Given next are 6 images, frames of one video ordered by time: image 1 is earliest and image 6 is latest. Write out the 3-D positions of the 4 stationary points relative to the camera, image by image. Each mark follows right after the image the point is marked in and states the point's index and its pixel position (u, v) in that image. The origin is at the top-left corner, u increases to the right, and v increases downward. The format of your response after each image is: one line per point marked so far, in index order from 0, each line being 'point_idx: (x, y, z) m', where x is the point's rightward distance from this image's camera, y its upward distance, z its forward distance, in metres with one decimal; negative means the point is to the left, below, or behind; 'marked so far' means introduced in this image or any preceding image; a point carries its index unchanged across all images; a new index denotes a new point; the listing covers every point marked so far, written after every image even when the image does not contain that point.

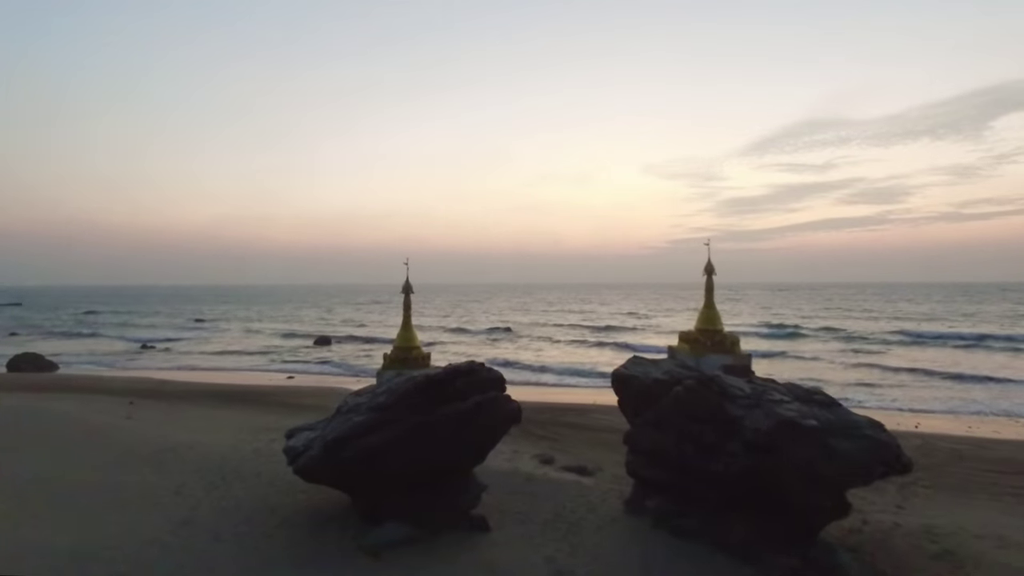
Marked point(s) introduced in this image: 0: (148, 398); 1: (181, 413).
0: (-9.3, -2.8, +16.8) m
1: (-7.1, -2.6, +14.2) m
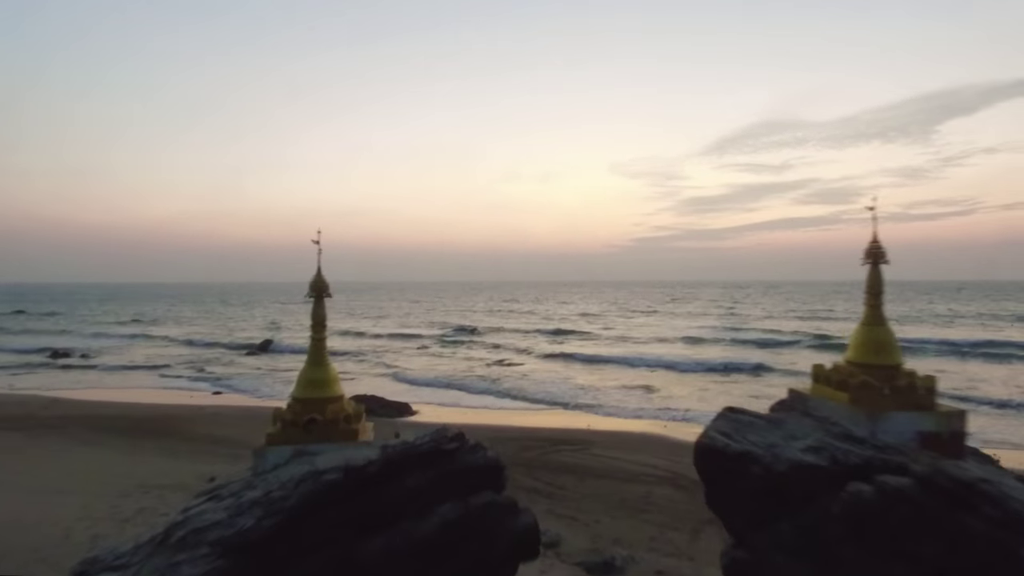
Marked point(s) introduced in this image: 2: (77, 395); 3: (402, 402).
0: (-9.8, -2.7, +13.0) m
1: (-7.5, -2.6, +10.5) m
2: (-10.9, -2.7, +16.5) m
3: (-2.6, -2.7, +15.6) m
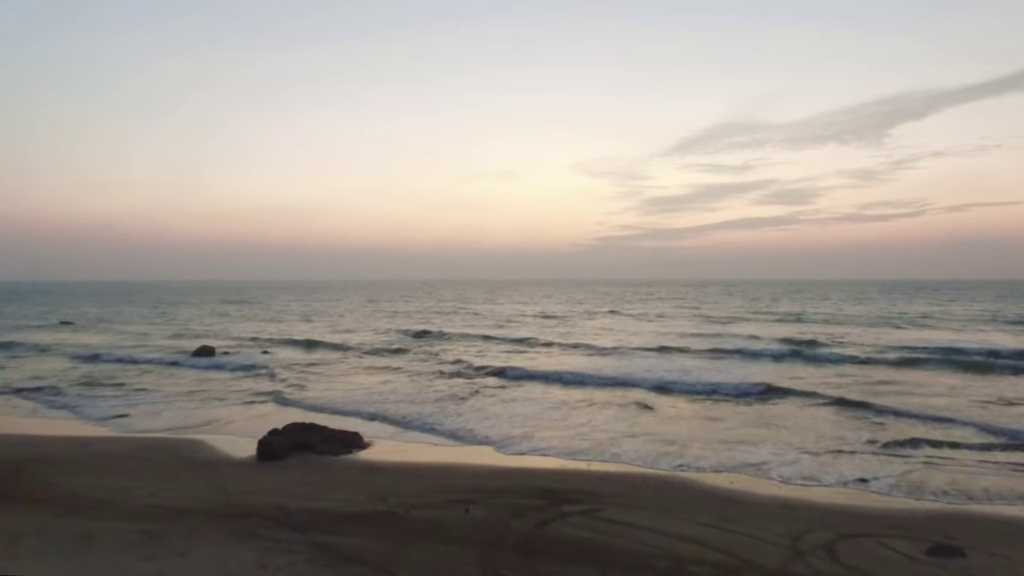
0: (-10.0, -2.7, +9.3) m
1: (-7.6, -2.6, +6.9) m
2: (-11.3, -2.7, +12.8) m
3: (-3.0, -2.7, +12.3) m
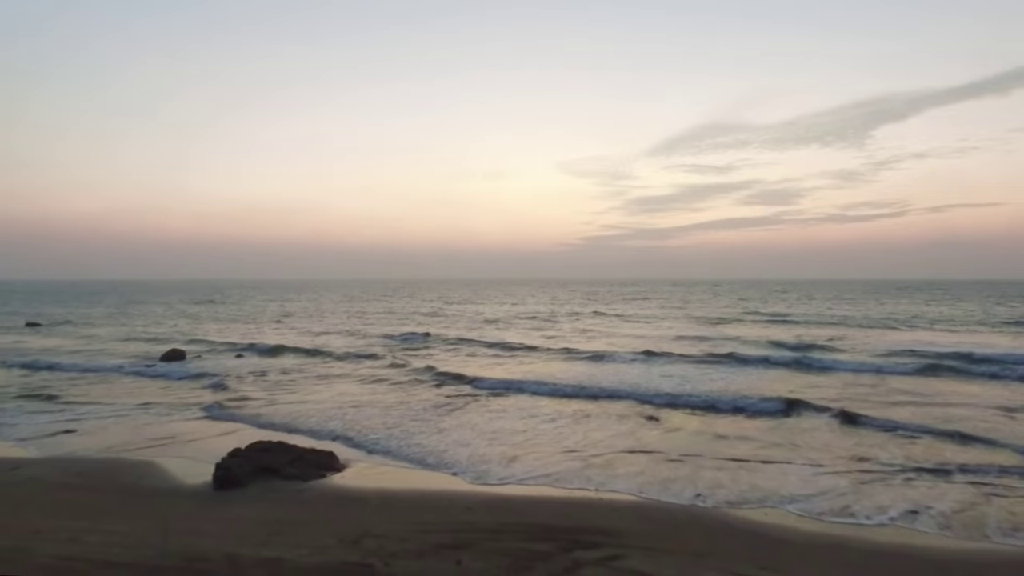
0: (-10.1, -2.7, +7.7) m
1: (-7.6, -2.6, +5.4) m
2: (-11.4, -2.7, +11.1) m
3: (-3.1, -2.7, +10.9) m
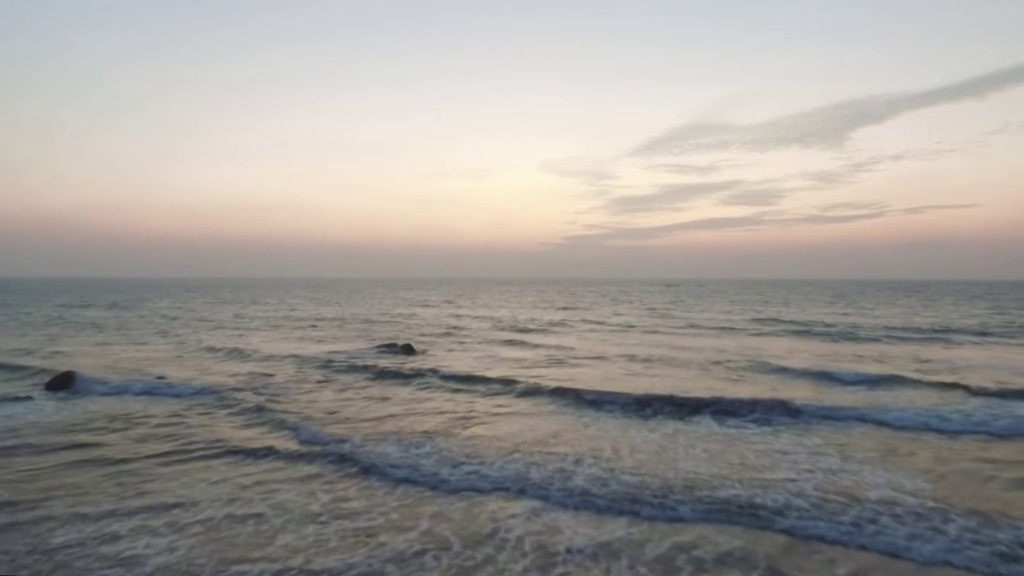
0: (-8.8, -3.3, +2.4) m
1: (-6.3, -3.2, +0.2) m
2: (-10.3, -3.3, +5.8) m
3: (-2.0, -3.3, +5.8) m
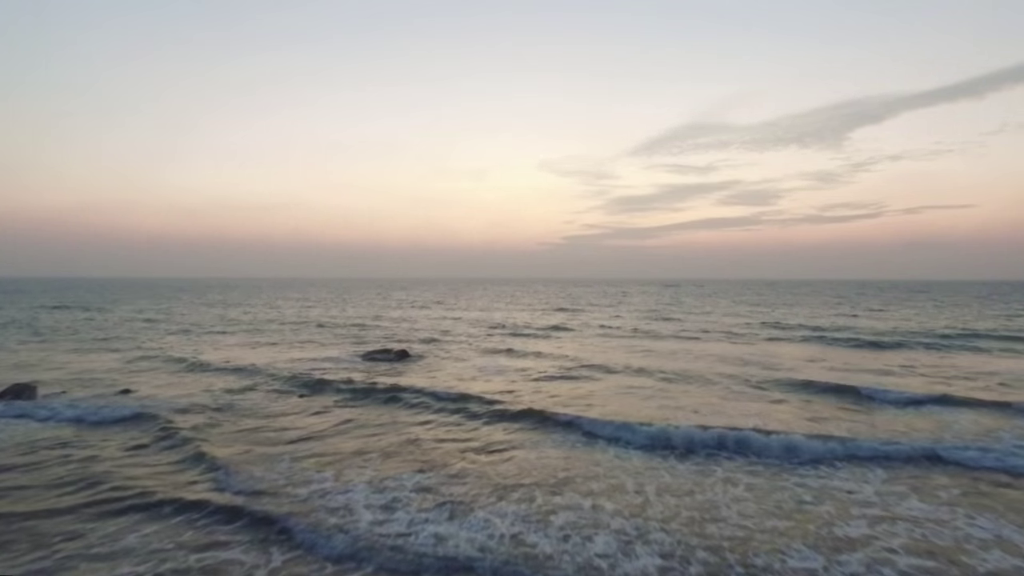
0: (-8.7, -3.6, -0.3) m
1: (-6.2, -3.5, -2.6) m
2: (-10.1, -3.5, +3.1) m
3: (-1.9, -3.5, +3.0) m
